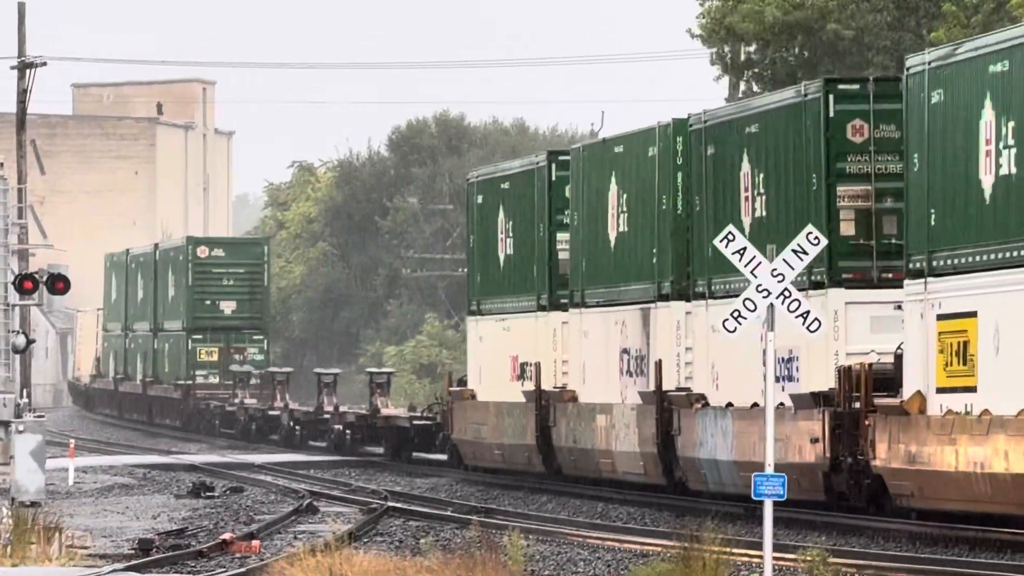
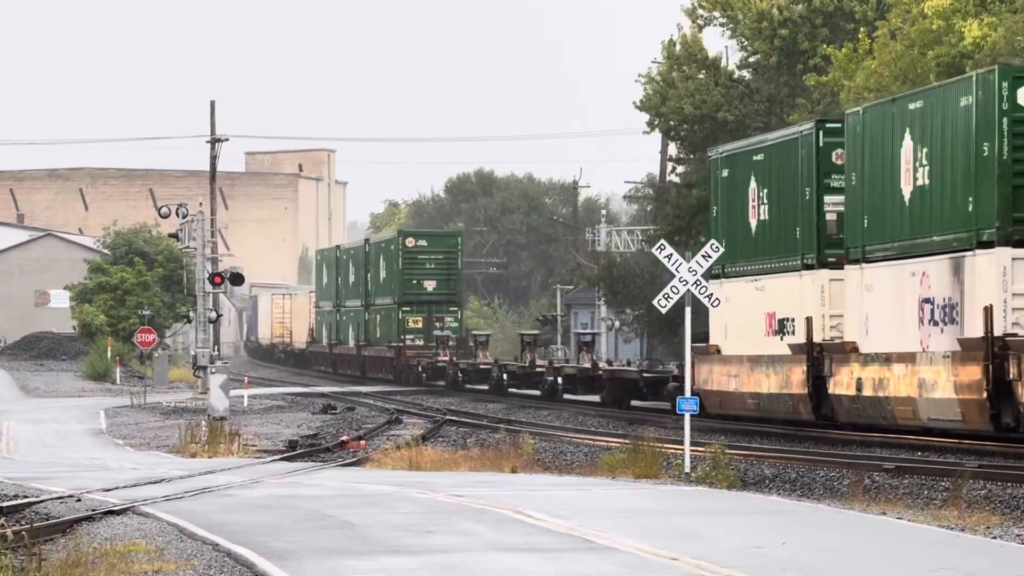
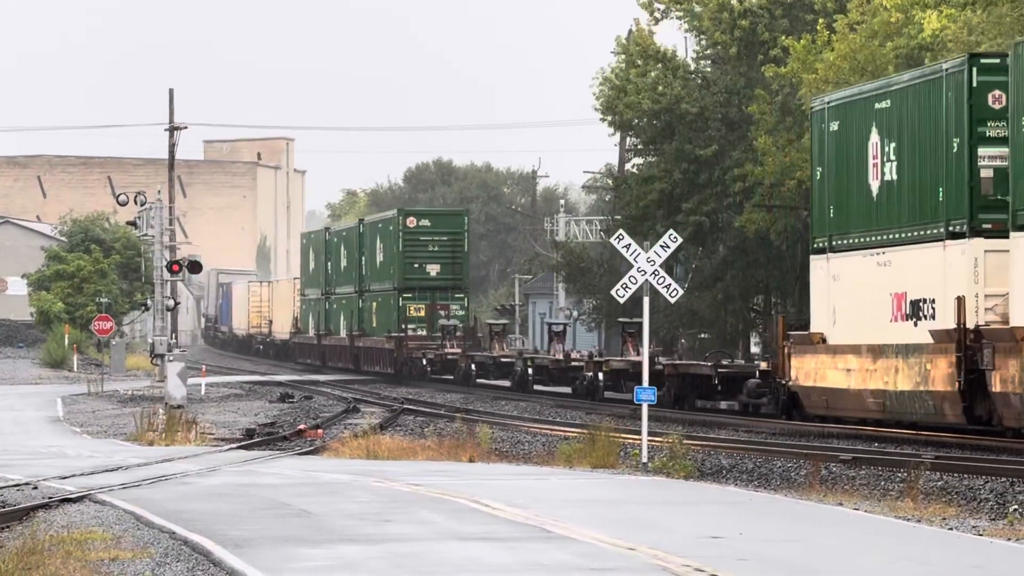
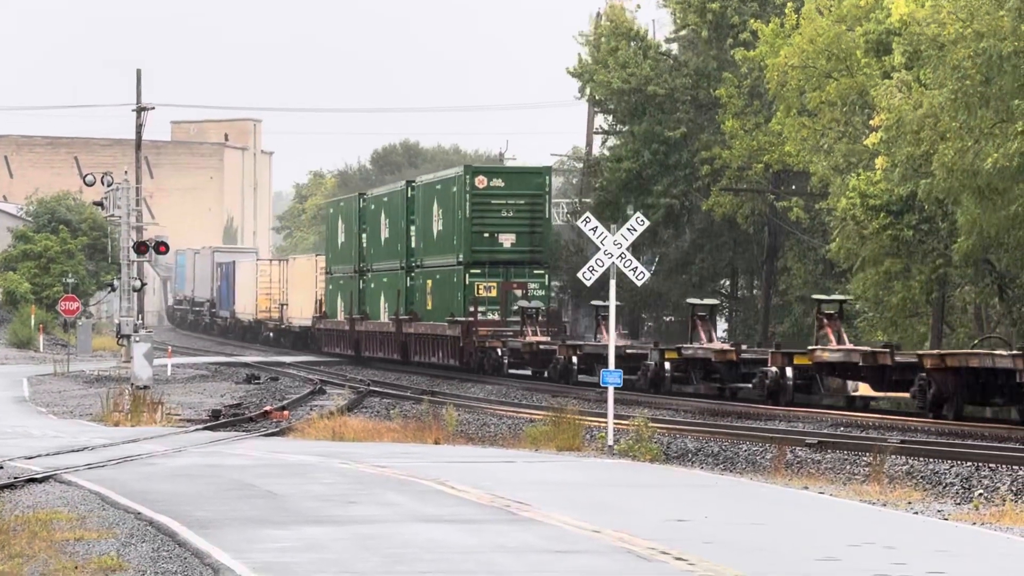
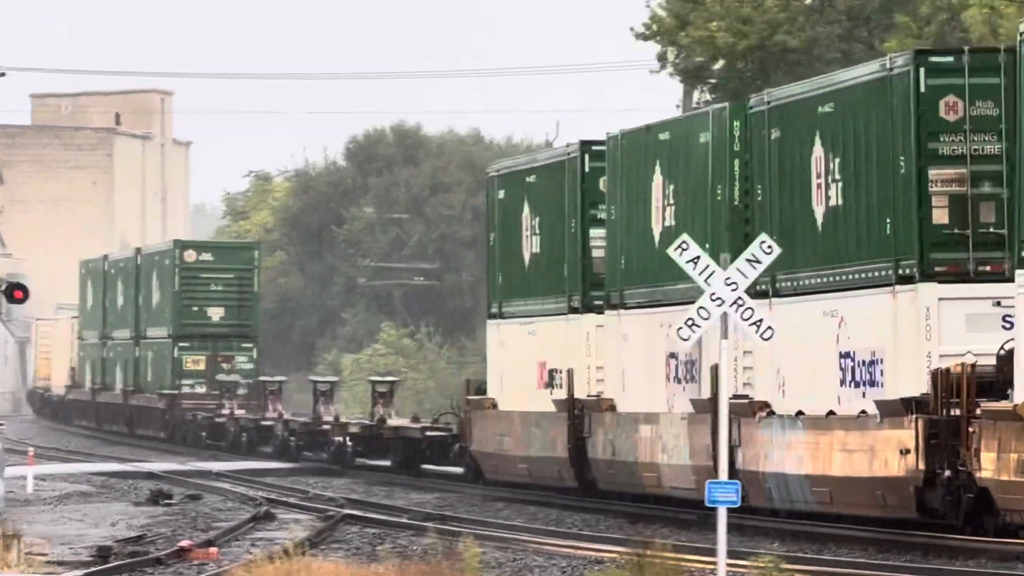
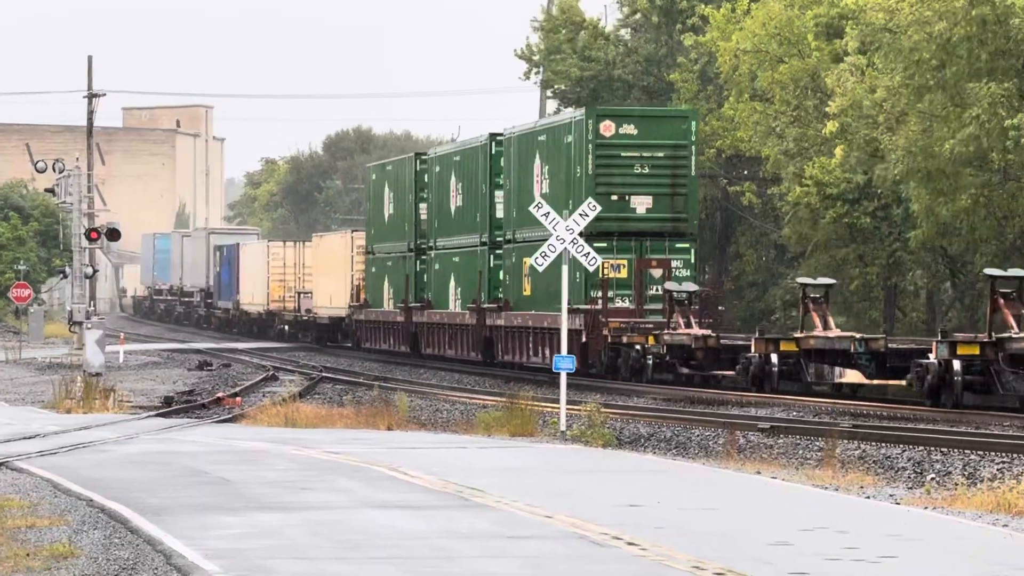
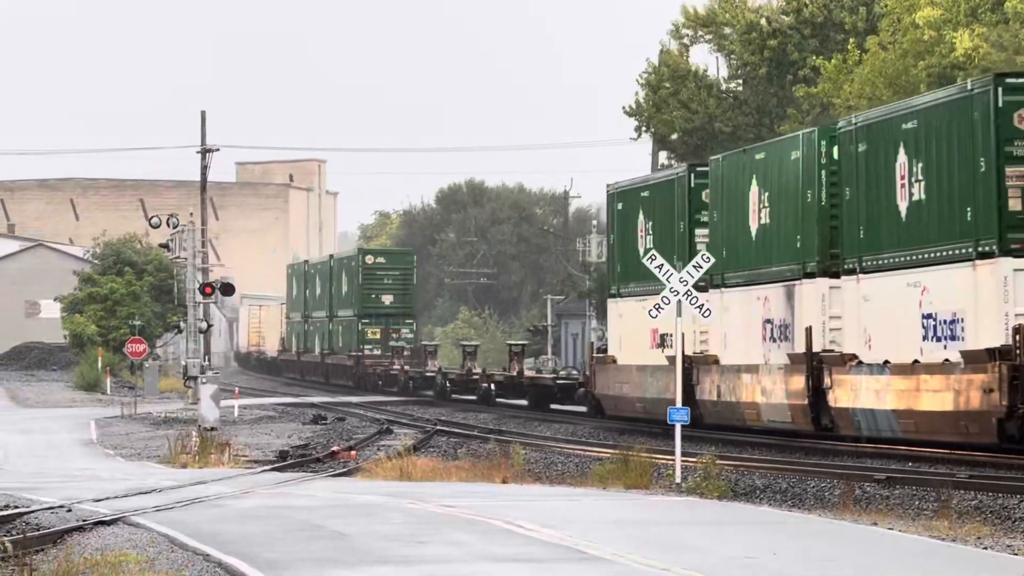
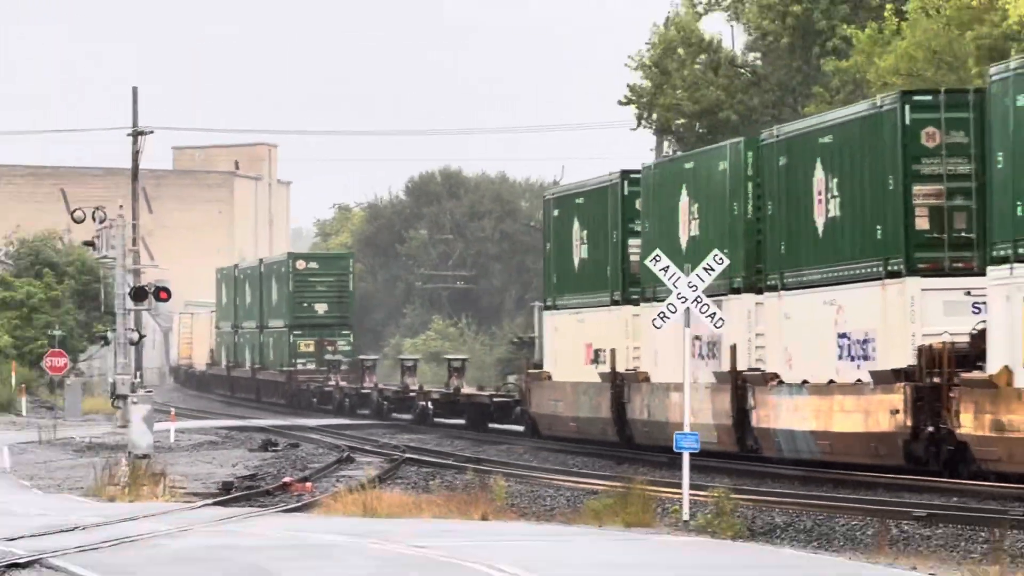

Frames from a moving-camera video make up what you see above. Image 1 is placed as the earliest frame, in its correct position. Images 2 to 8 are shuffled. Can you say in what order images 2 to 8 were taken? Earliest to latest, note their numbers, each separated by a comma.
5, 8, 7, 2, 3, 4, 6
